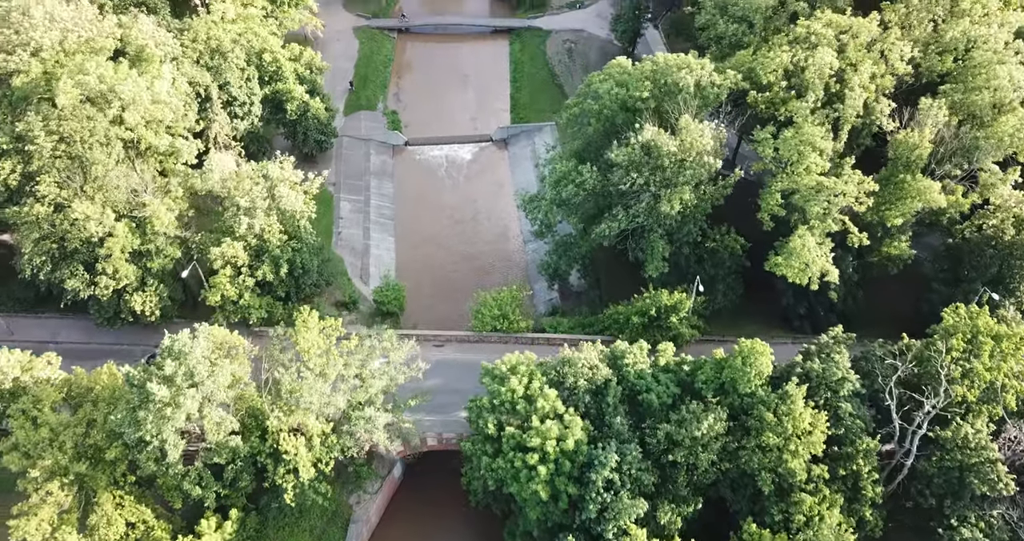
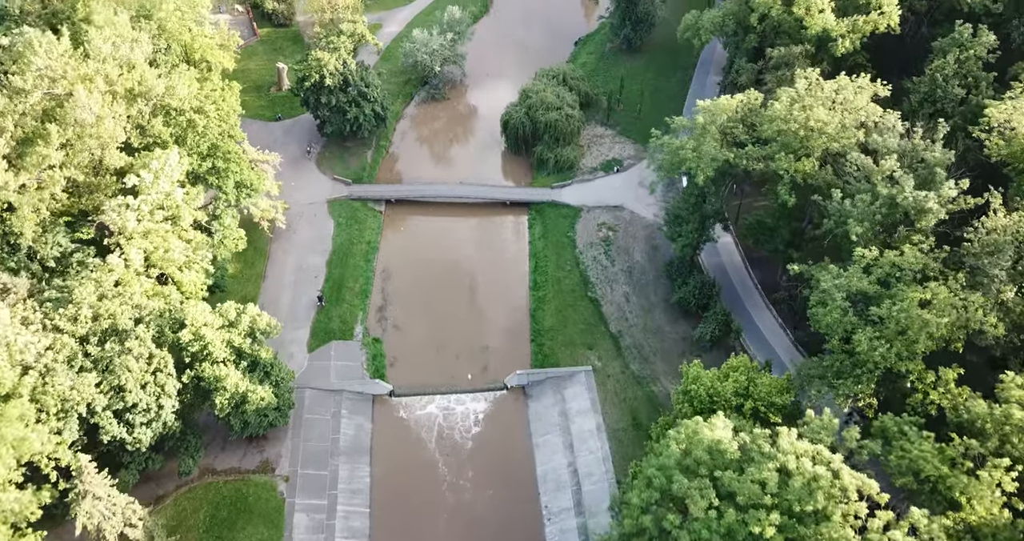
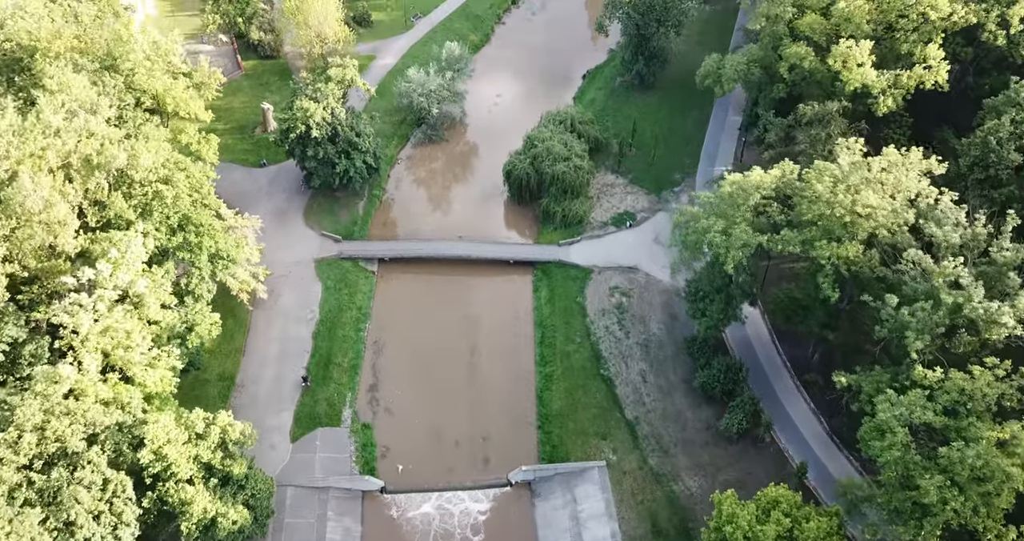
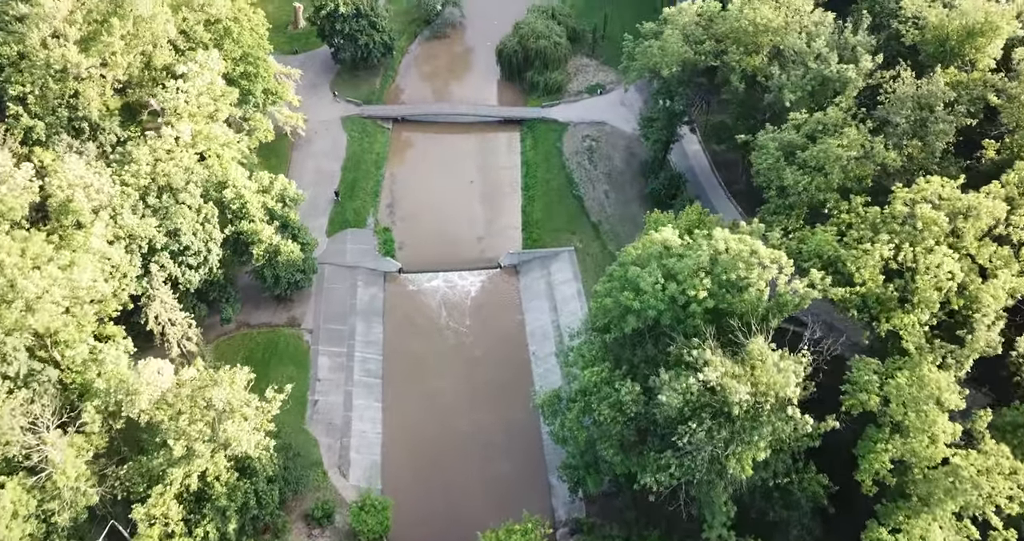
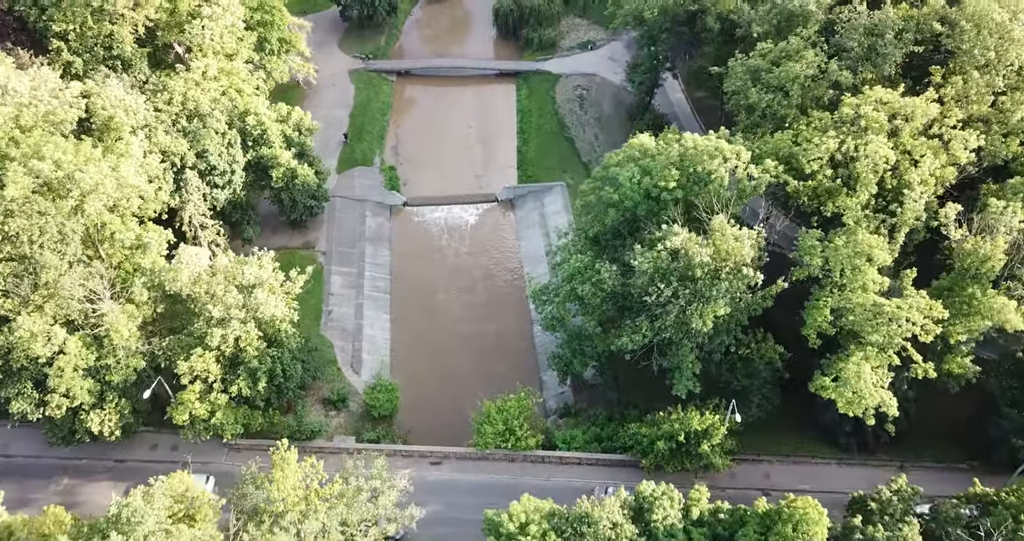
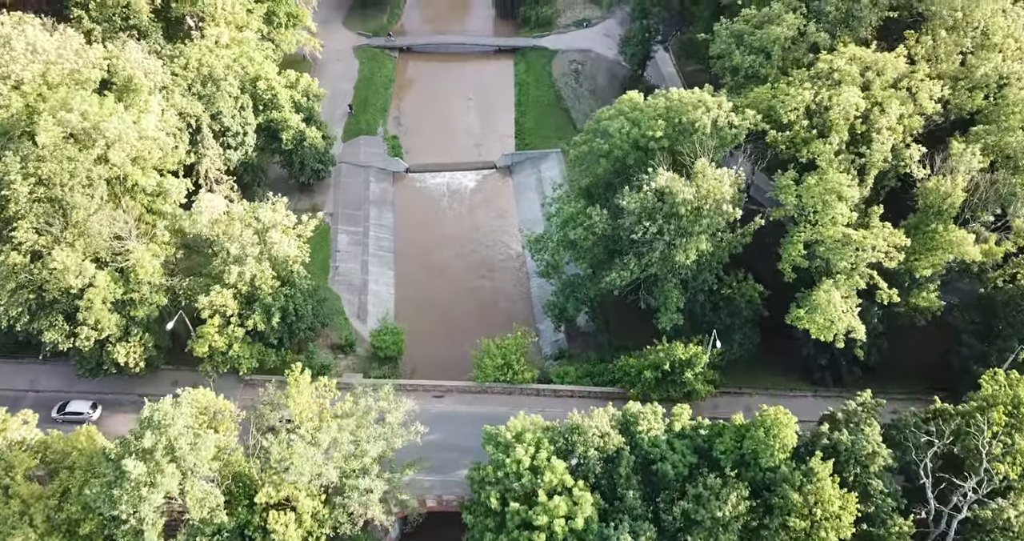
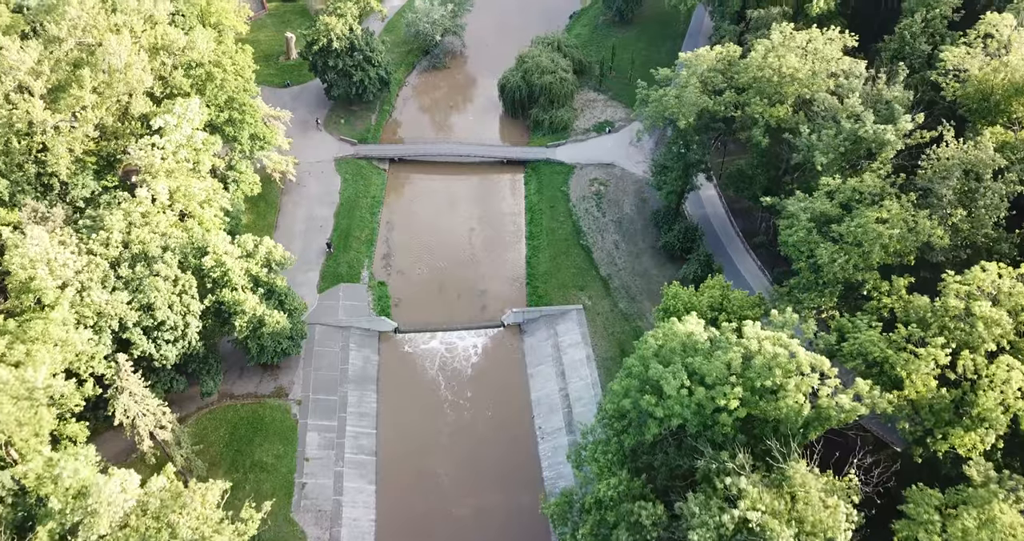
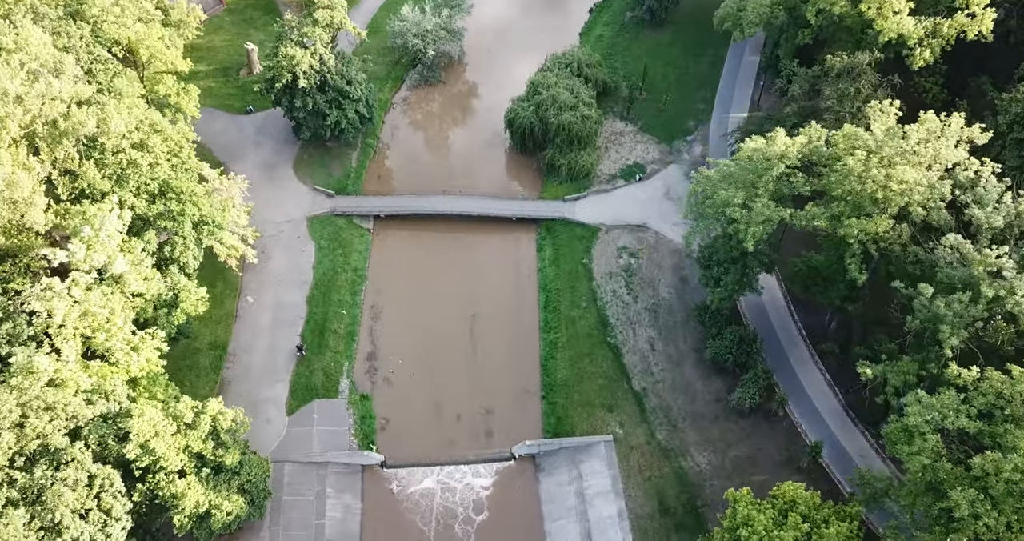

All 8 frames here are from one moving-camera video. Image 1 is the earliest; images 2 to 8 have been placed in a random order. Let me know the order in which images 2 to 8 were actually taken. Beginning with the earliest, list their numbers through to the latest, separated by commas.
6, 5, 4, 7, 2, 3, 8
